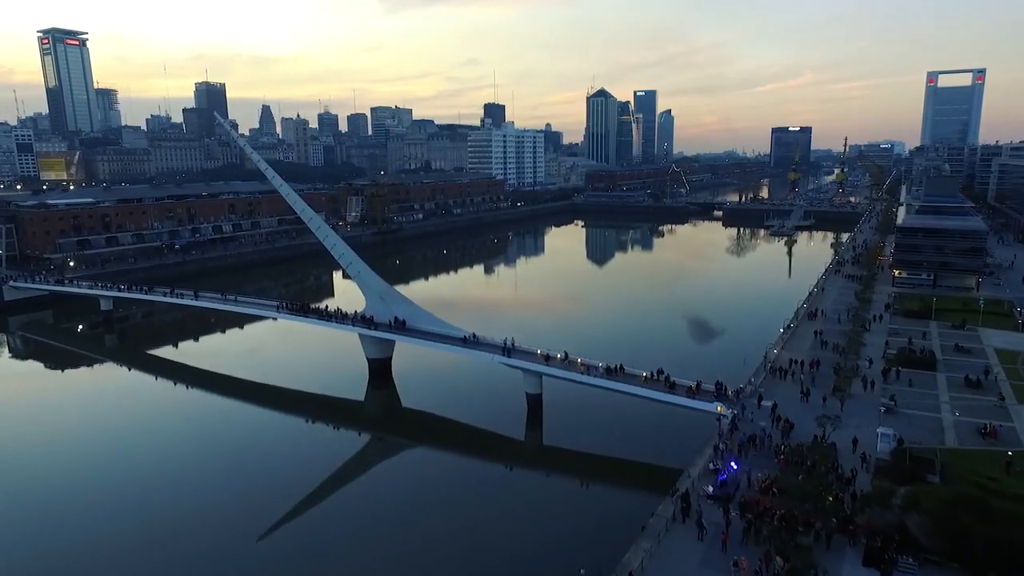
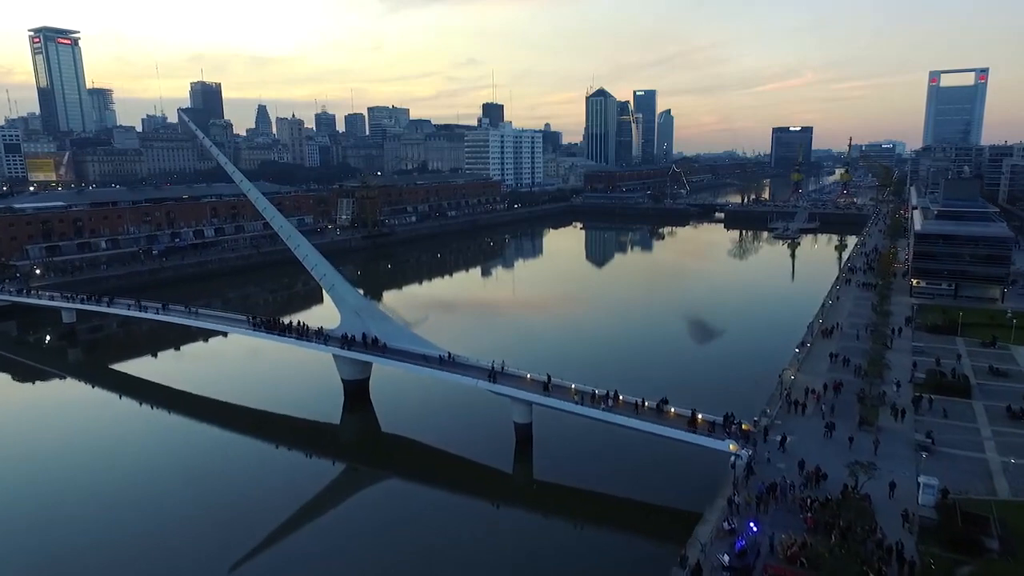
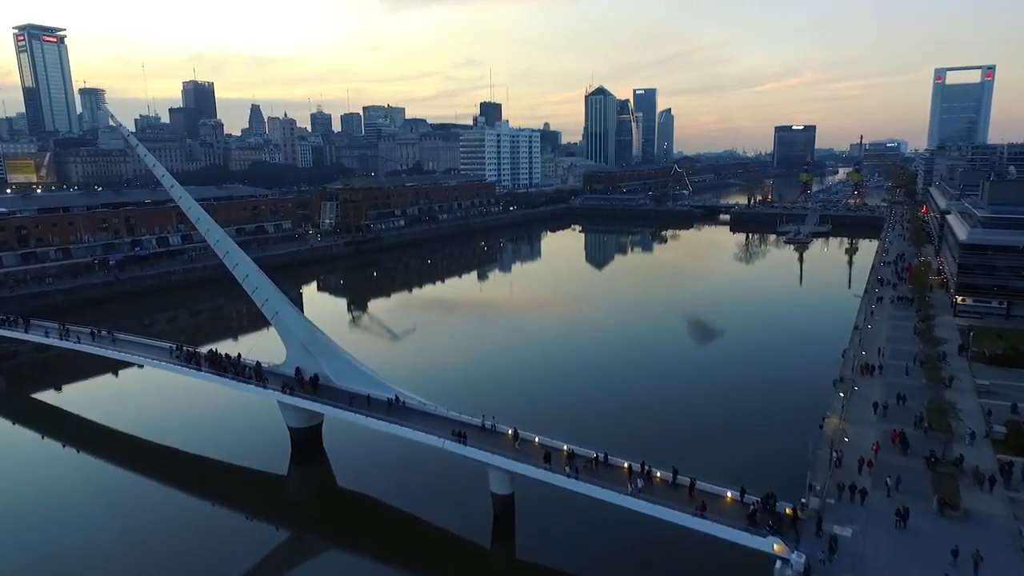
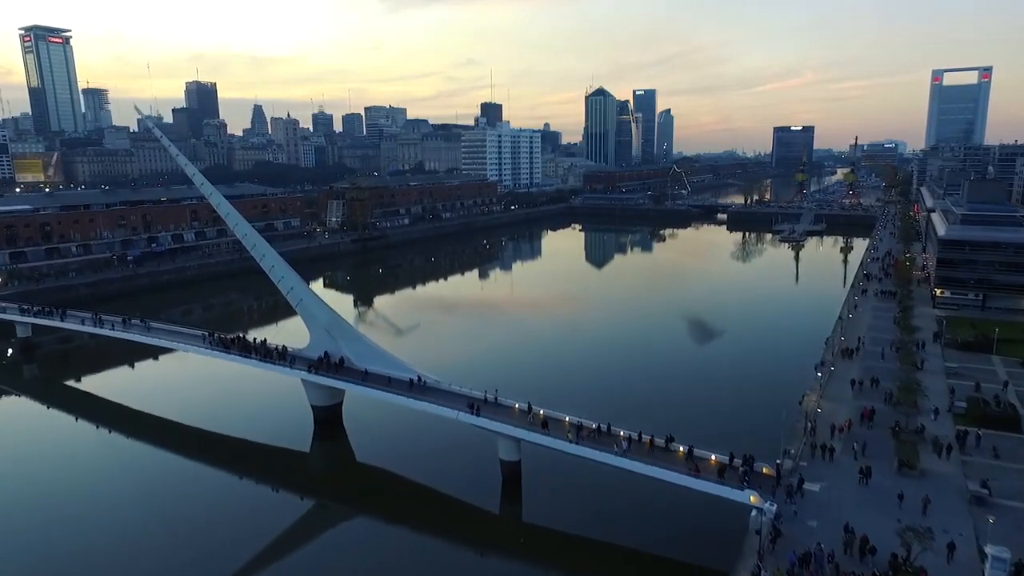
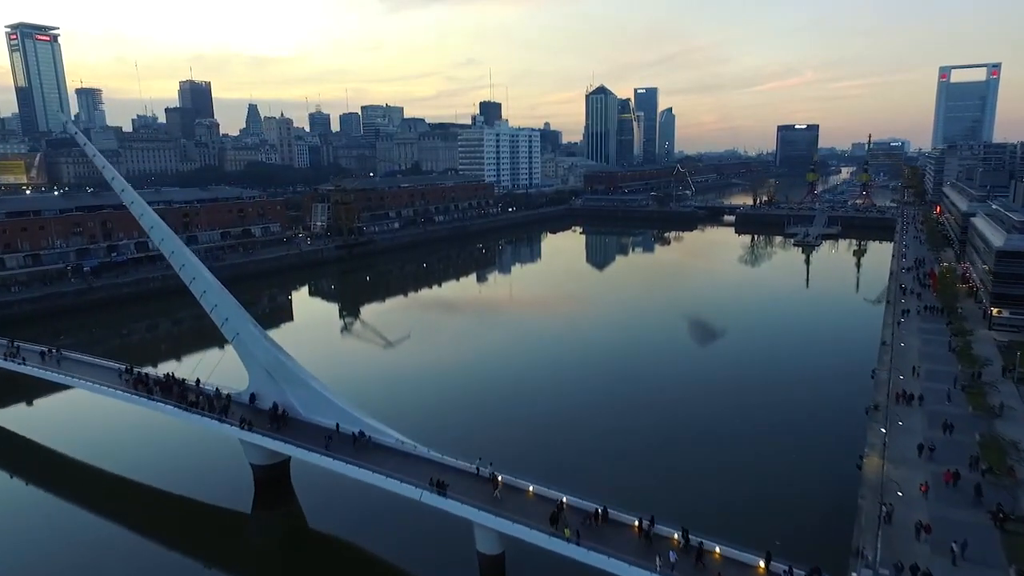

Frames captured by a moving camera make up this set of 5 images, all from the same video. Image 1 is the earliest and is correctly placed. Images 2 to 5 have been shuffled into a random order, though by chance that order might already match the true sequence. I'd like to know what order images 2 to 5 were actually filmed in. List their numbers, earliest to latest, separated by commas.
2, 4, 3, 5
